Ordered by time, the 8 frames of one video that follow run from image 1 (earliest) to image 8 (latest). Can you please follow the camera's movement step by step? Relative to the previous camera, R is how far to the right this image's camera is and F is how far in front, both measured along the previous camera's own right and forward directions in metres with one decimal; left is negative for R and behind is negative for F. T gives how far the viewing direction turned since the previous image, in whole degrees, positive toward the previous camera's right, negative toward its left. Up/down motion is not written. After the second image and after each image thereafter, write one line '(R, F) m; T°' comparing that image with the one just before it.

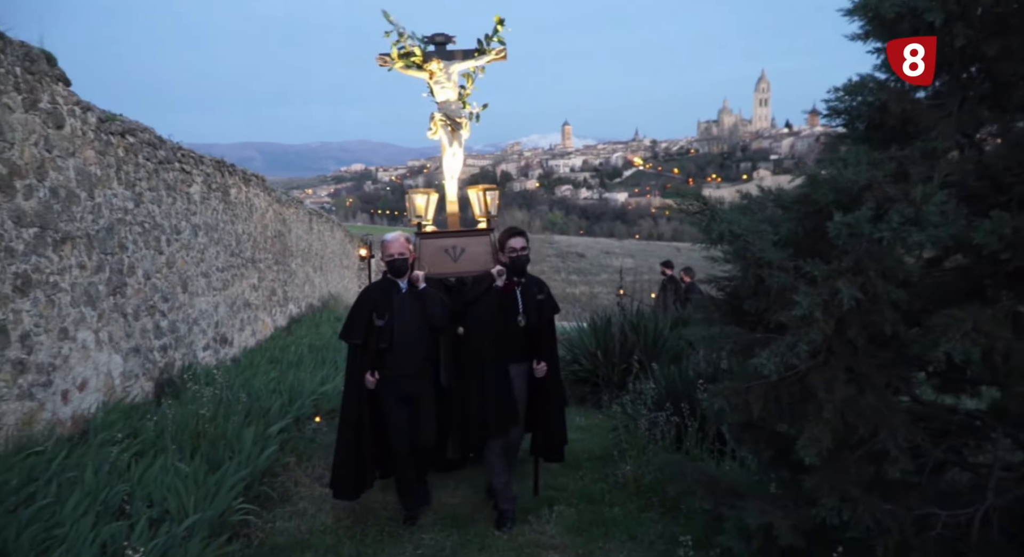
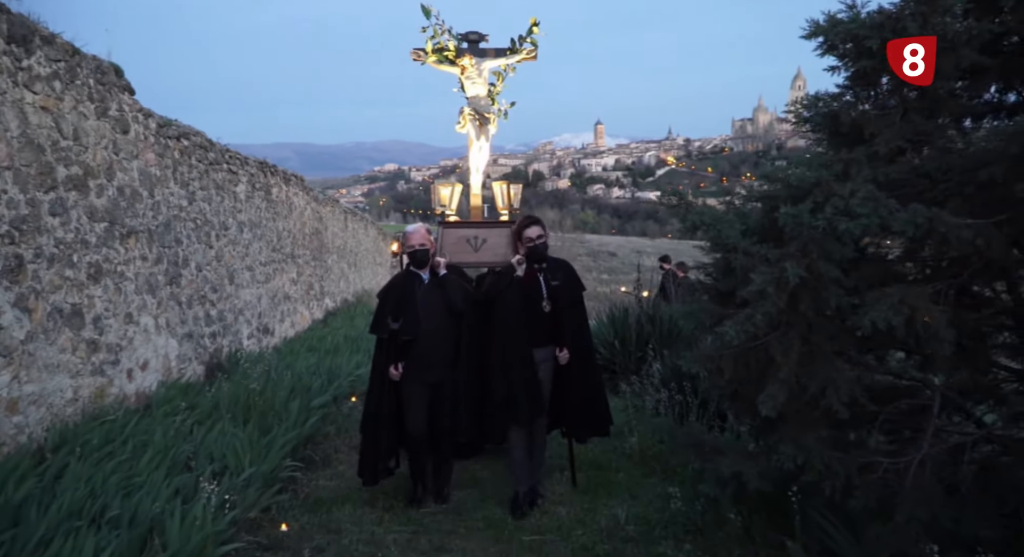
(+0.1, -0.3) m; -3°
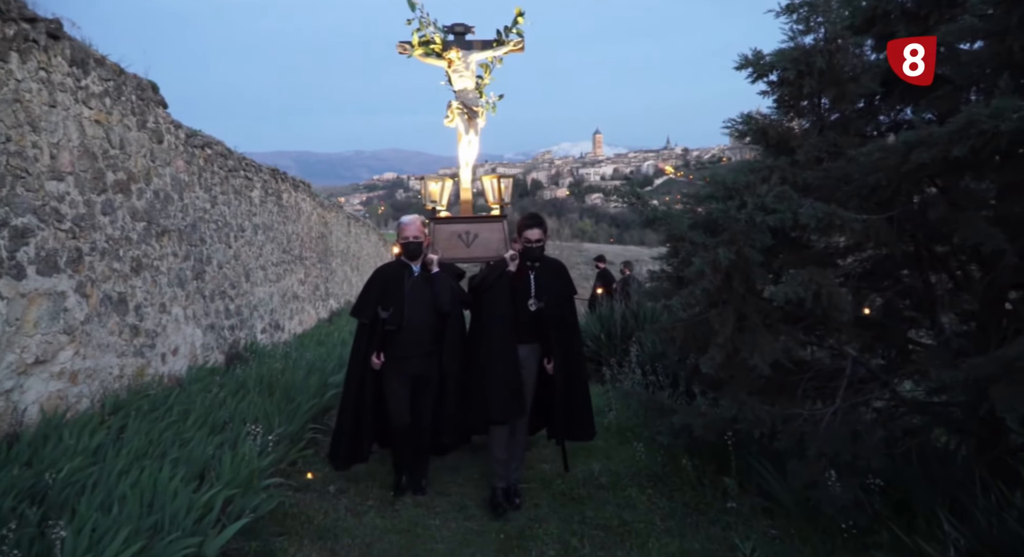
(0.0, -0.6) m; 0°
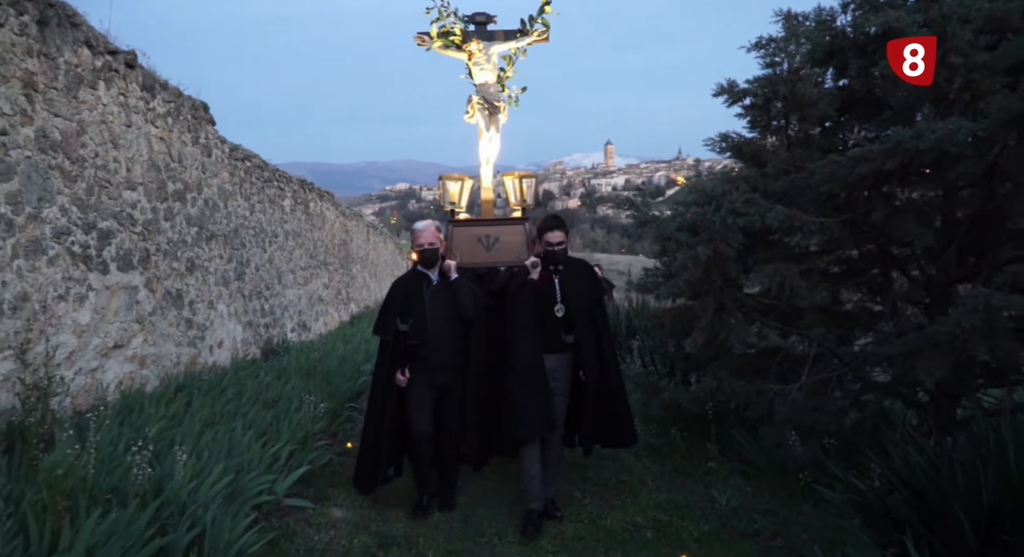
(0.0, -0.6) m; -1°
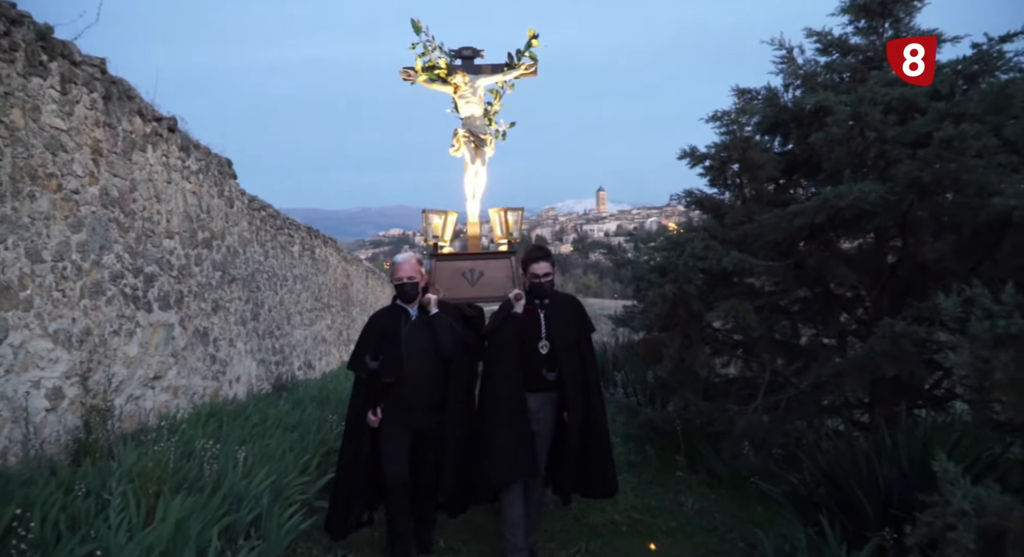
(0.0, -0.6) m; +1°
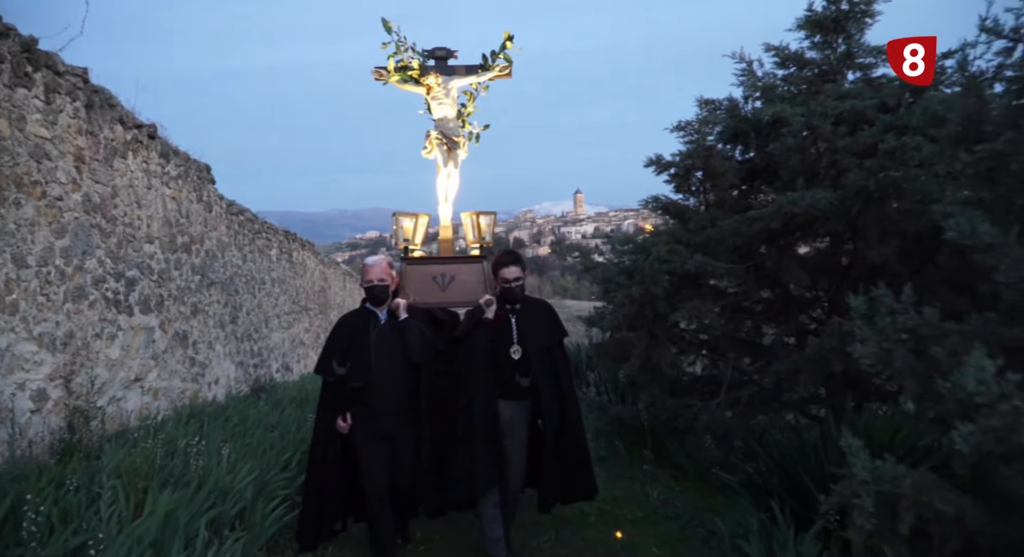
(0.0, -0.2) m; +2°
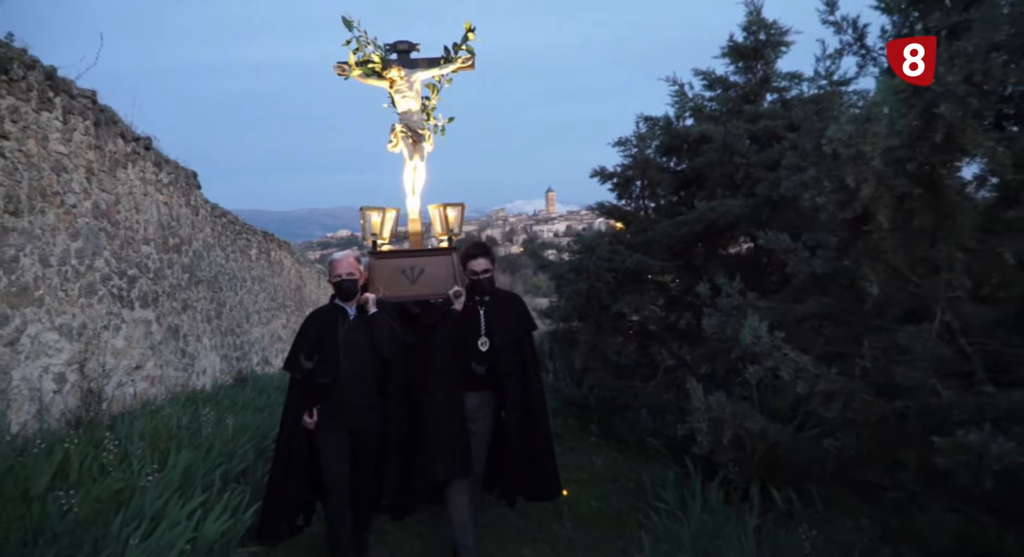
(+0.1, -0.7) m; +3°
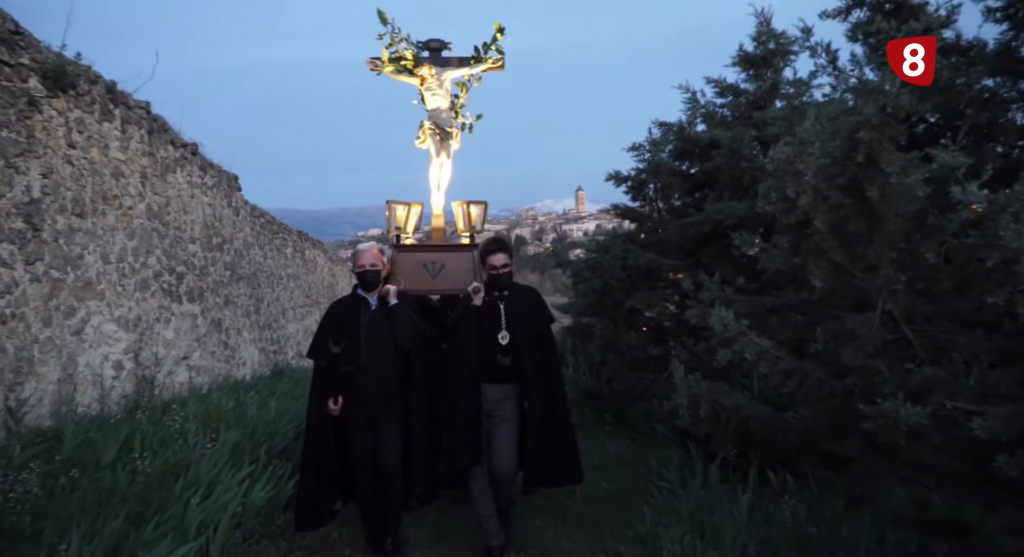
(+0.1, -0.3) m; -3°
